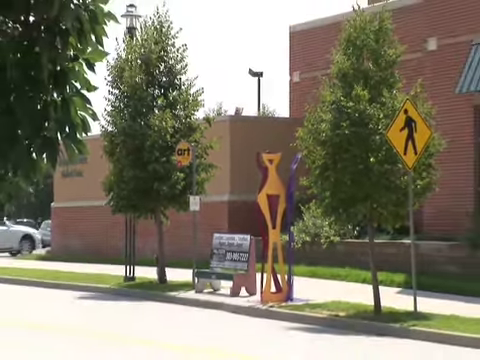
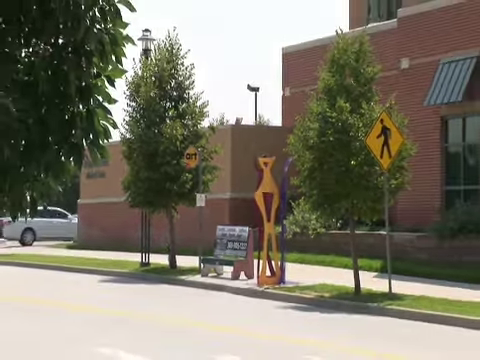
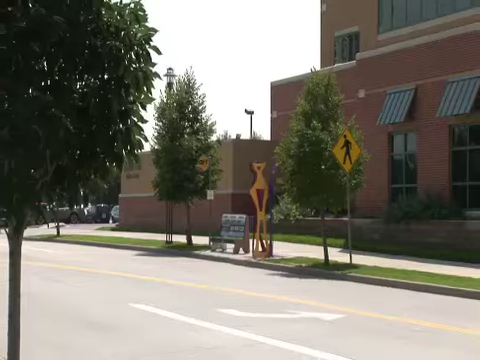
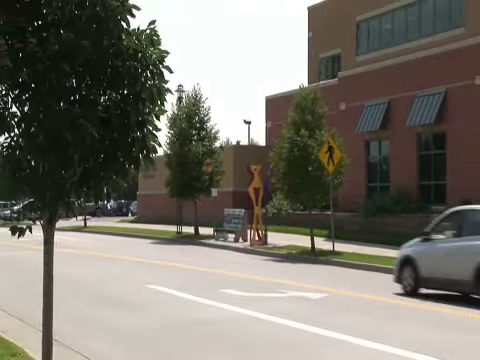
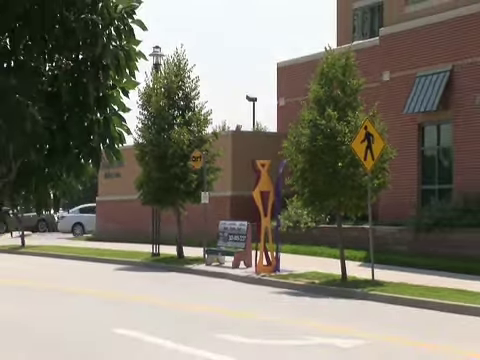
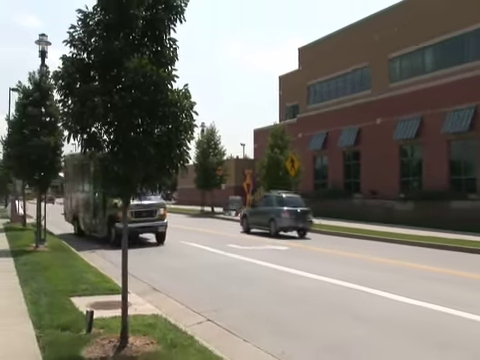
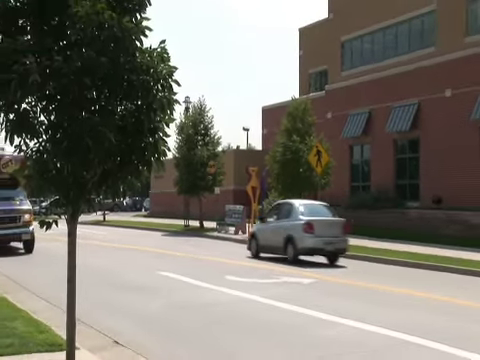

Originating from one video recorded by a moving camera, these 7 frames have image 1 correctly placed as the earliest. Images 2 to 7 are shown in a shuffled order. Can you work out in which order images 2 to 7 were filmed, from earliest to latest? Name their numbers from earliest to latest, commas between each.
2, 5, 3, 4, 7, 6
